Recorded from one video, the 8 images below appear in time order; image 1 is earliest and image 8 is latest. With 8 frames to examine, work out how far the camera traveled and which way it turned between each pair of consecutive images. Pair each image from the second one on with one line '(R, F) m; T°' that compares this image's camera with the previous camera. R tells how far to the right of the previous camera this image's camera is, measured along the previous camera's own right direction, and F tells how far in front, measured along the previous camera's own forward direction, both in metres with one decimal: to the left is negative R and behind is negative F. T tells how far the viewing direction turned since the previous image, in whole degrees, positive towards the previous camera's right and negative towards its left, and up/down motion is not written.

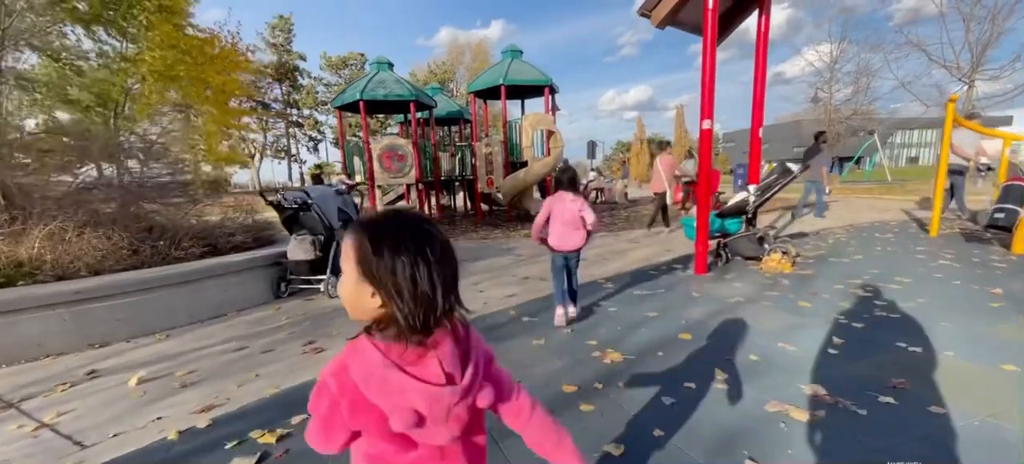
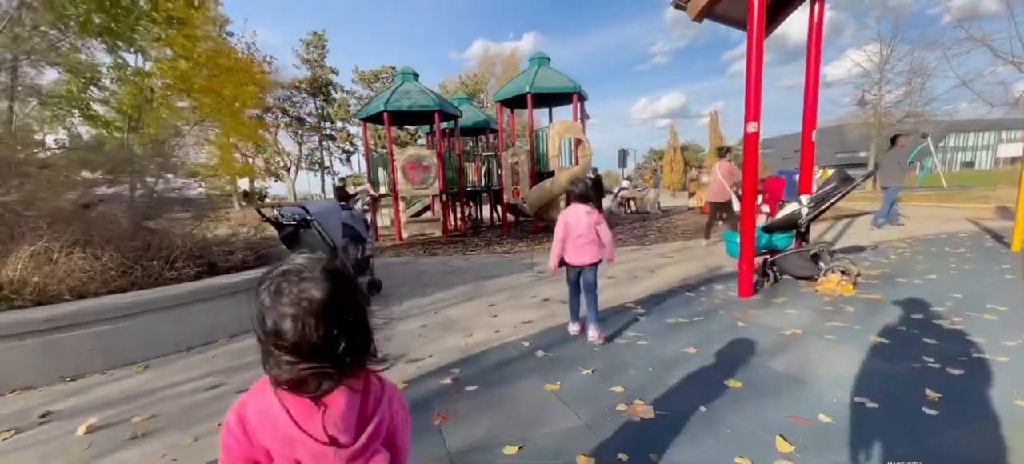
(+0.1, +0.6) m; -4°
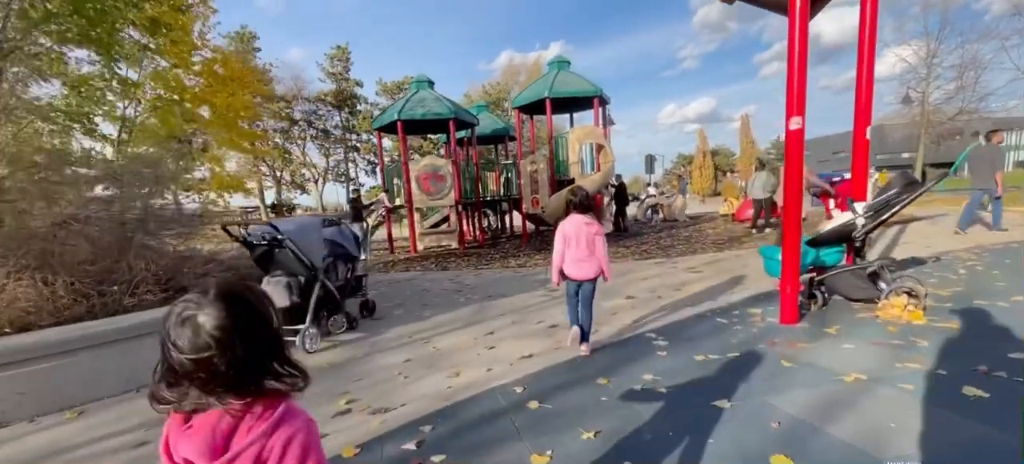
(+0.3, +0.7) m; -3°
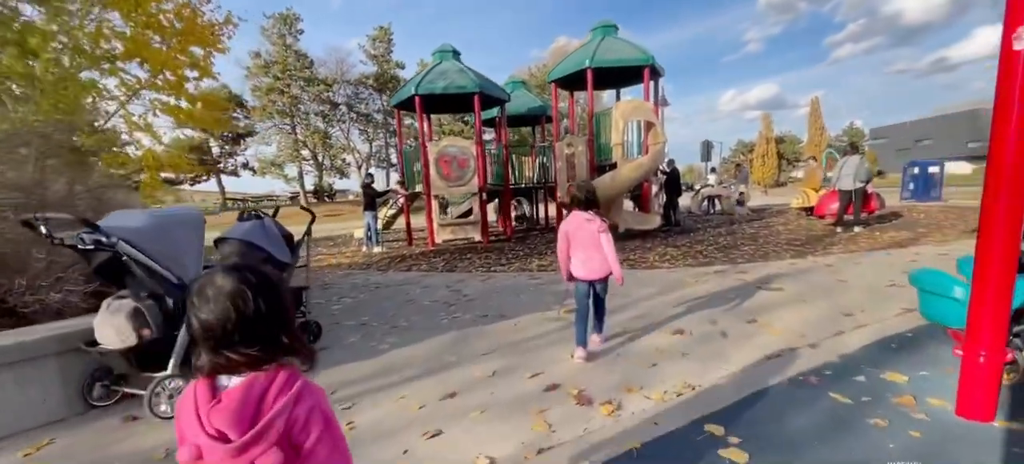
(+0.4, +1.8) m; -6°
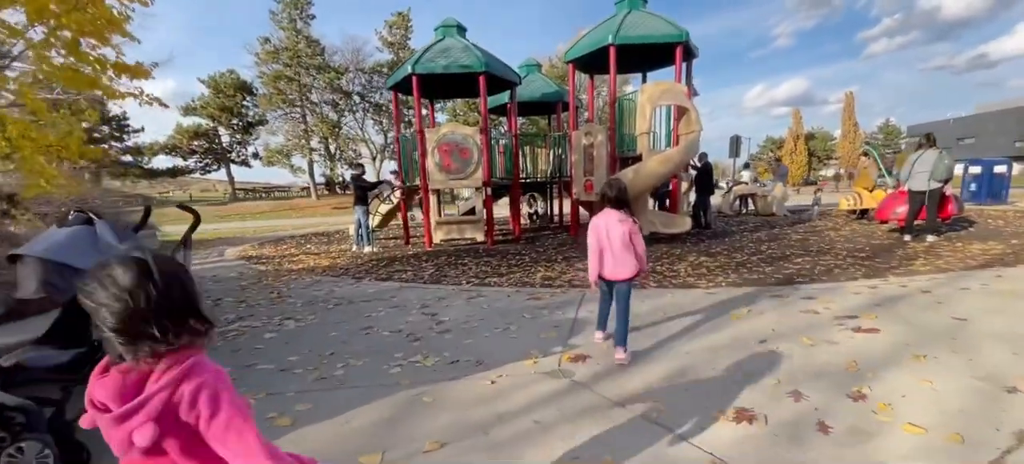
(+0.3, +1.5) m; -2°
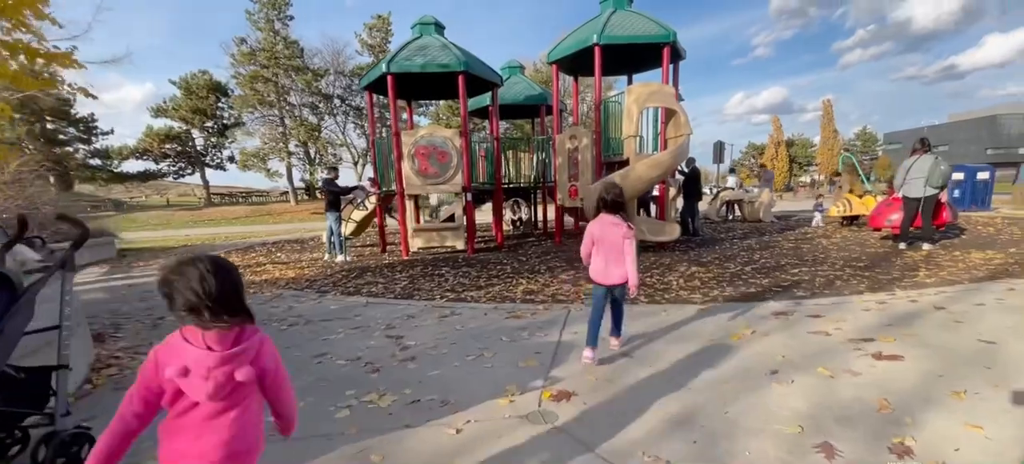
(+0.1, +0.5) m; +2°
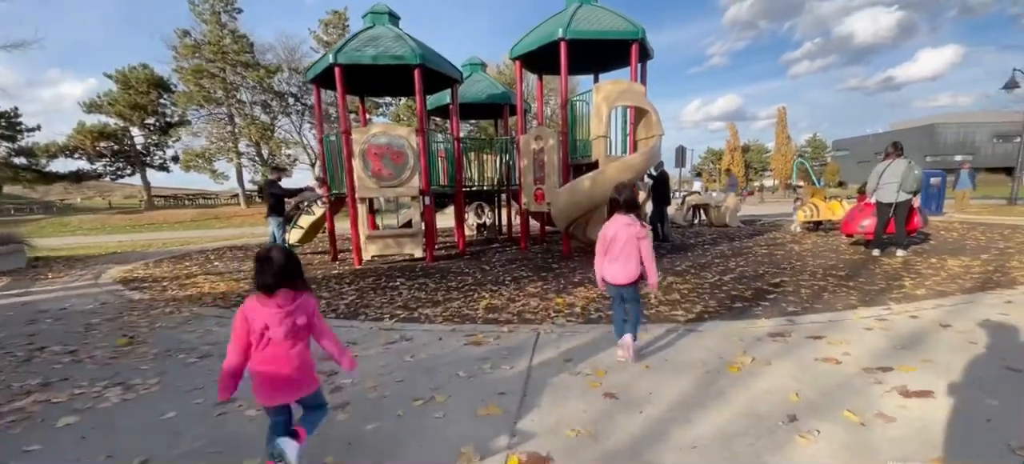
(0.0, +0.7) m; +4°
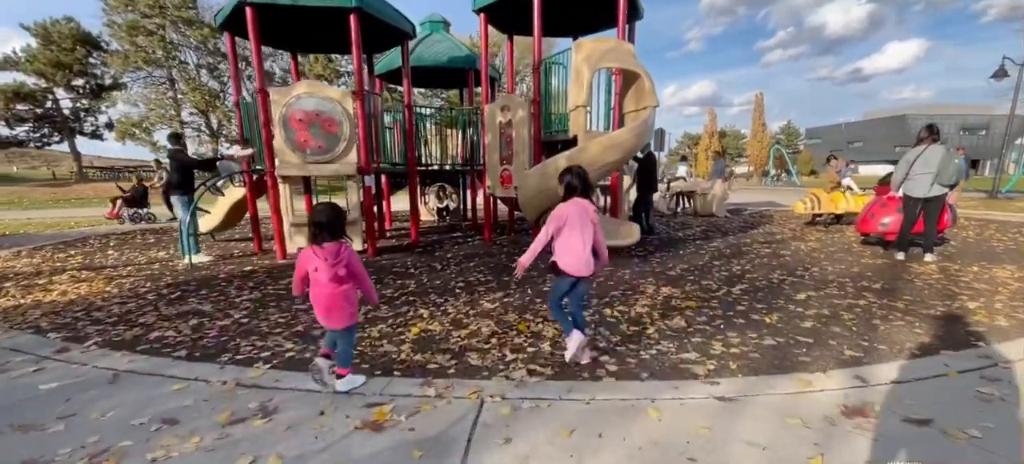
(+0.2, +1.6) m; +3°
